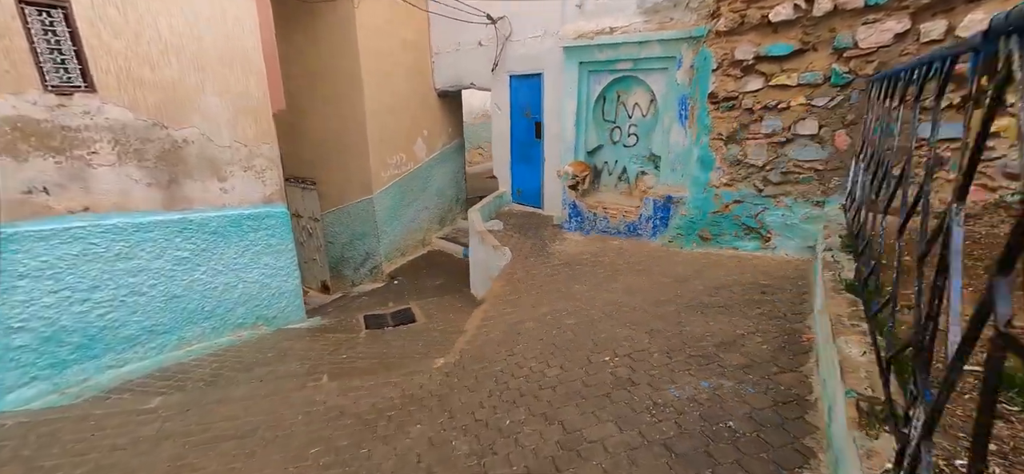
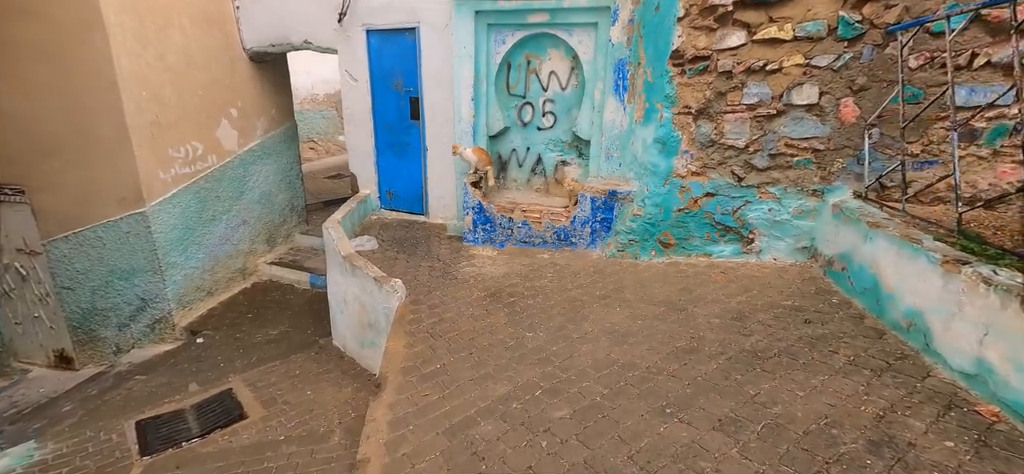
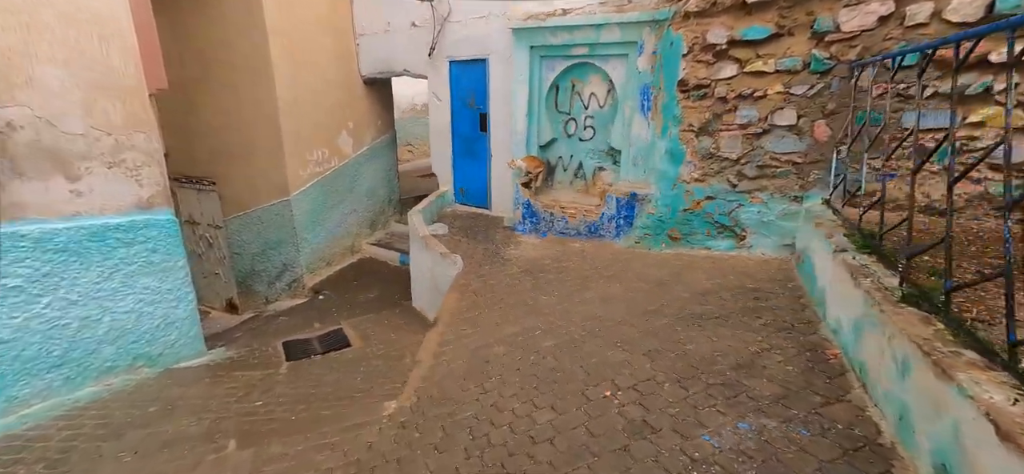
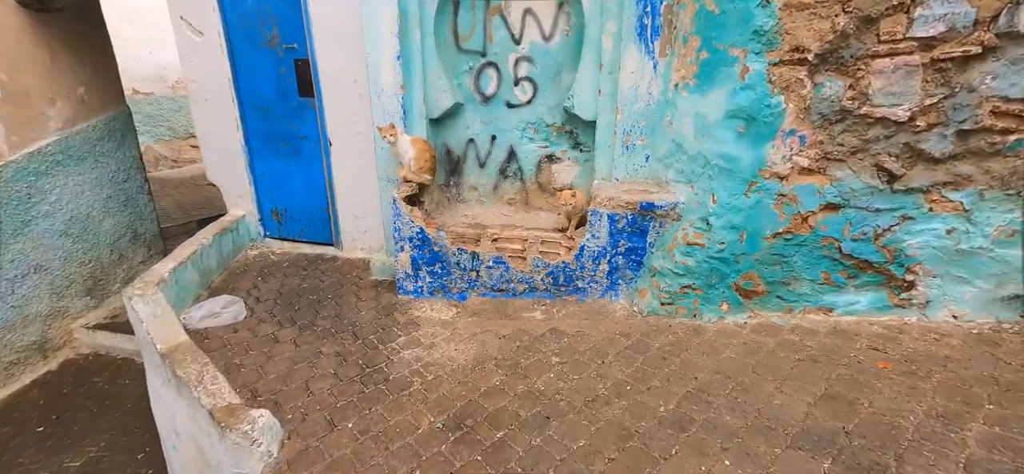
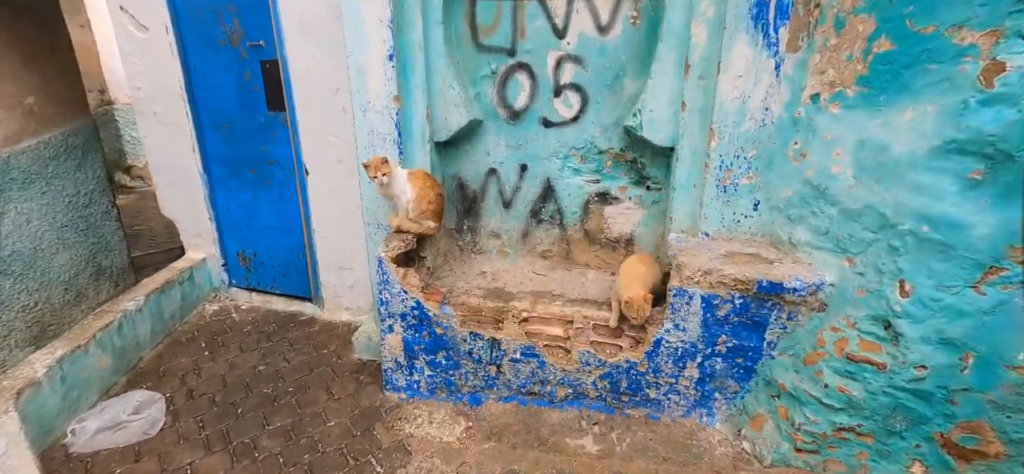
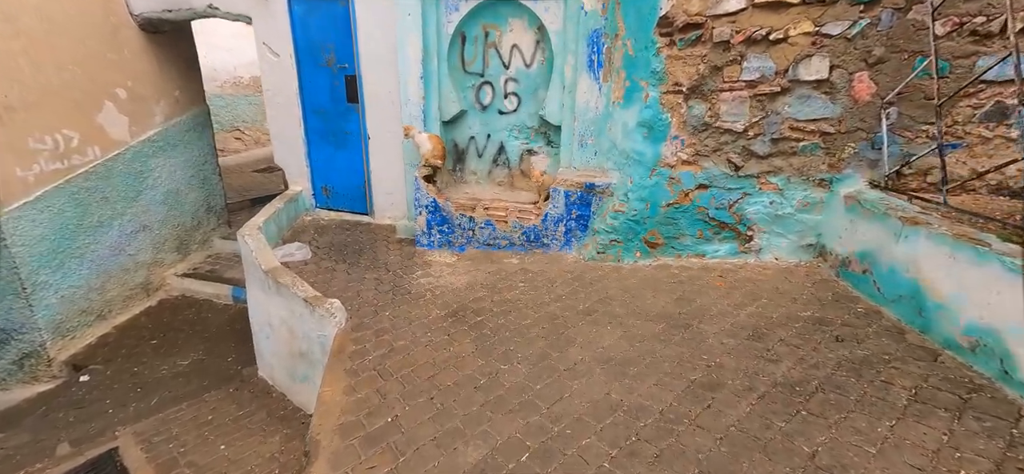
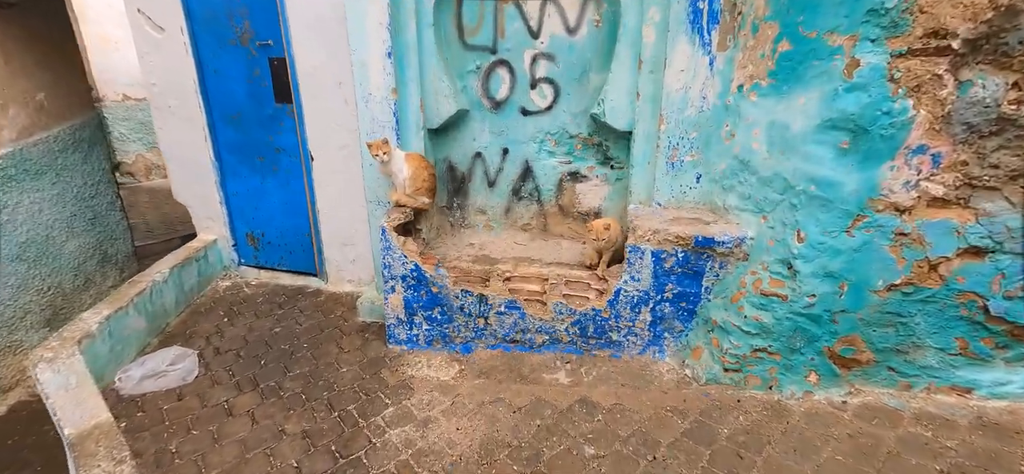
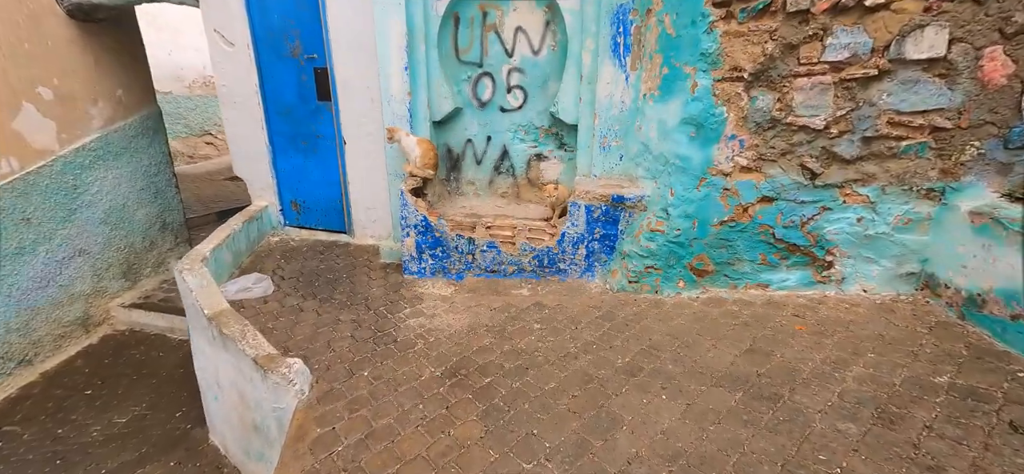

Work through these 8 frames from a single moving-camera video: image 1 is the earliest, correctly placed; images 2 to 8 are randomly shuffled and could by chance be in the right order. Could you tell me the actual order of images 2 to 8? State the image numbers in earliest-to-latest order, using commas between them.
3, 2, 6, 8, 4, 7, 5
